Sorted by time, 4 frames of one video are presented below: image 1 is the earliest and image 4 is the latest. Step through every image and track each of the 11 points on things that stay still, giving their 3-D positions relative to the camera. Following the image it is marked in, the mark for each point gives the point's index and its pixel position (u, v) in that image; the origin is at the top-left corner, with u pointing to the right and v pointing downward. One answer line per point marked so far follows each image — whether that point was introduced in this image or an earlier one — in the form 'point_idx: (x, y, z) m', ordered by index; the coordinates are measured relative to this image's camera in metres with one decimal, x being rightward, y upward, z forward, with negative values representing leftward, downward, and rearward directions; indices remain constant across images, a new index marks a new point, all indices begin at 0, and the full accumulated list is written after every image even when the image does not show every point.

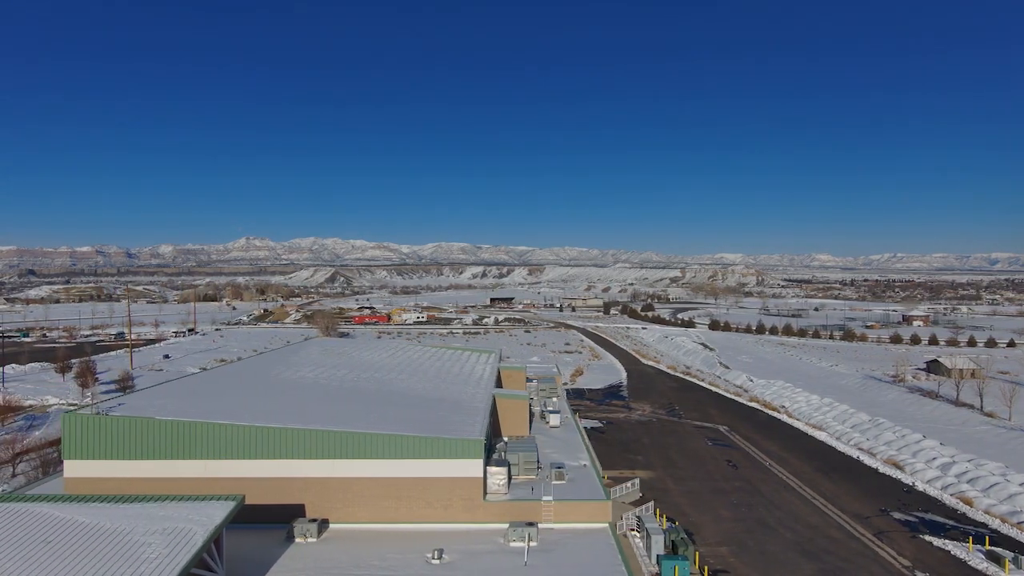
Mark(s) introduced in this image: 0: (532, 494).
0: (+0.3, -2.8, +7.8) m
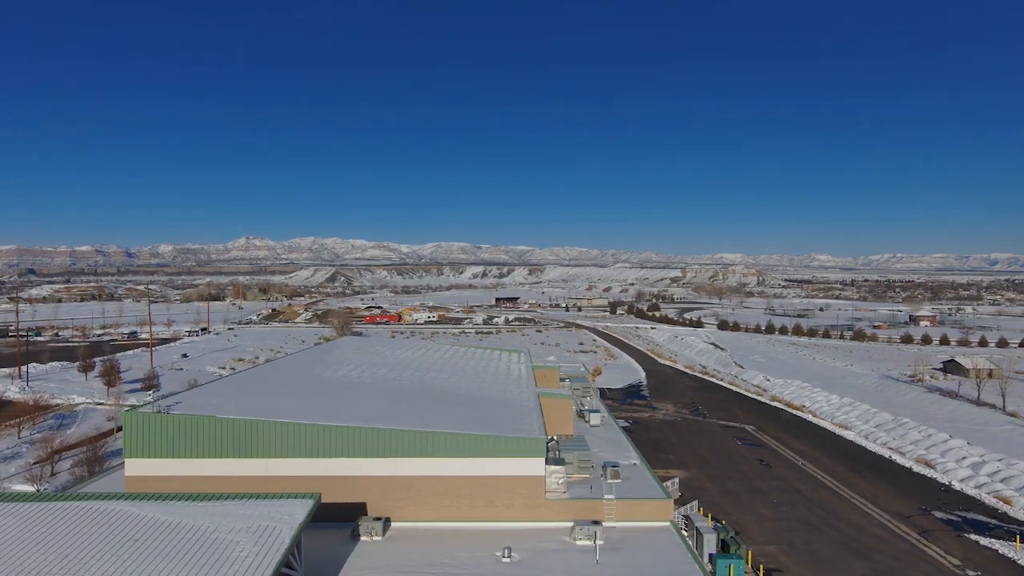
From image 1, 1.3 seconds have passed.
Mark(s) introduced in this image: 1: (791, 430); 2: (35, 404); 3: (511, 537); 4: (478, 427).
0: (+1.1, -2.8, +7.8) m
1: (+8.0, -4.1, +16.4) m
2: (-12.4, -3.0, +15.0) m
3: (0.0, -3.1, +7.1) m
4: (-0.5, -1.9, +7.9) m
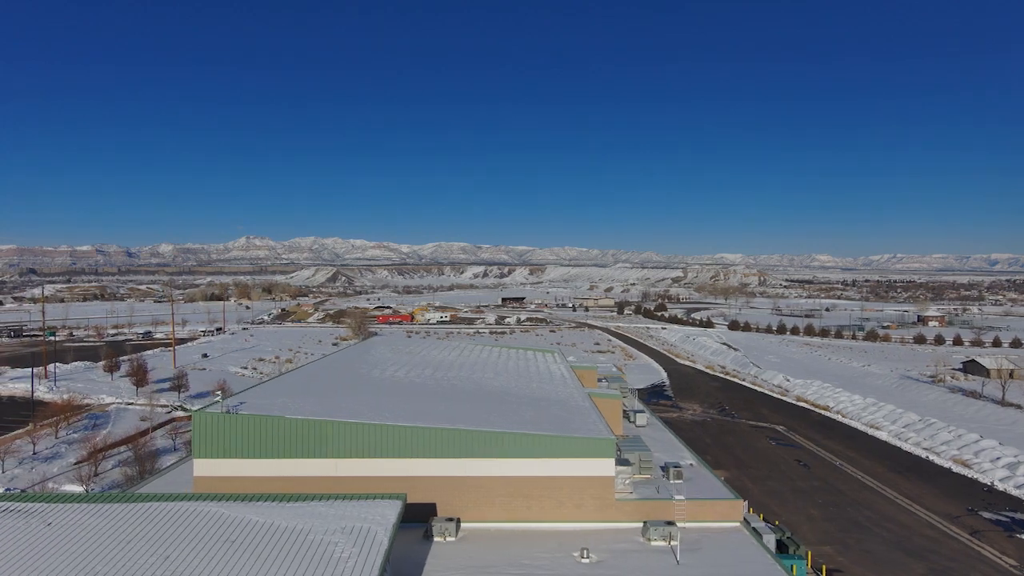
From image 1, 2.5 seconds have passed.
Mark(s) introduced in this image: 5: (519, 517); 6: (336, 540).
0: (+2.0, -2.8, +7.8) m
1: (+8.9, -4.1, +16.4) m
2: (-11.6, -3.0, +15.0) m
3: (+0.9, -3.1, +7.1) m
4: (+0.4, -1.9, +7.8) m
5: (+0.1, -3.0, +7.4) m
6: (-1.6, -2.3, +5.3) m
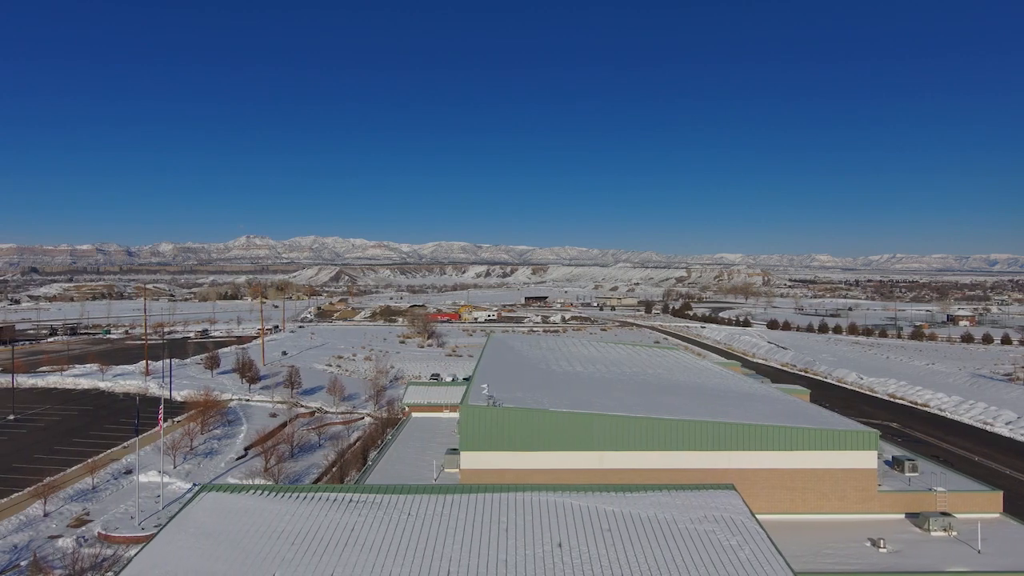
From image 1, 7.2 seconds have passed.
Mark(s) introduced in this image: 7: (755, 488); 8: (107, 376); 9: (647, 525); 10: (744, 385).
0: (+5.5, -2.7, +7.9) m
1: (+12.3, -4.0, +16.5) m
2: (-8.1, -2.9, +15.1) m
3: (+4.4, -3.0, +7.2) m
4: (+3.9, -1.8, +7.9) m
5: (+3.6, -2.9, +7.5) m
6: (+1.9, -2.3, +5.4) m
7: (+3.2, -2.6, +7.5) m
8: (-13.2, -2.9, +18.7) m
9: (+1.2, -2.3, +5.5) m
10: (+4.3, -1.8, +10.5) m
